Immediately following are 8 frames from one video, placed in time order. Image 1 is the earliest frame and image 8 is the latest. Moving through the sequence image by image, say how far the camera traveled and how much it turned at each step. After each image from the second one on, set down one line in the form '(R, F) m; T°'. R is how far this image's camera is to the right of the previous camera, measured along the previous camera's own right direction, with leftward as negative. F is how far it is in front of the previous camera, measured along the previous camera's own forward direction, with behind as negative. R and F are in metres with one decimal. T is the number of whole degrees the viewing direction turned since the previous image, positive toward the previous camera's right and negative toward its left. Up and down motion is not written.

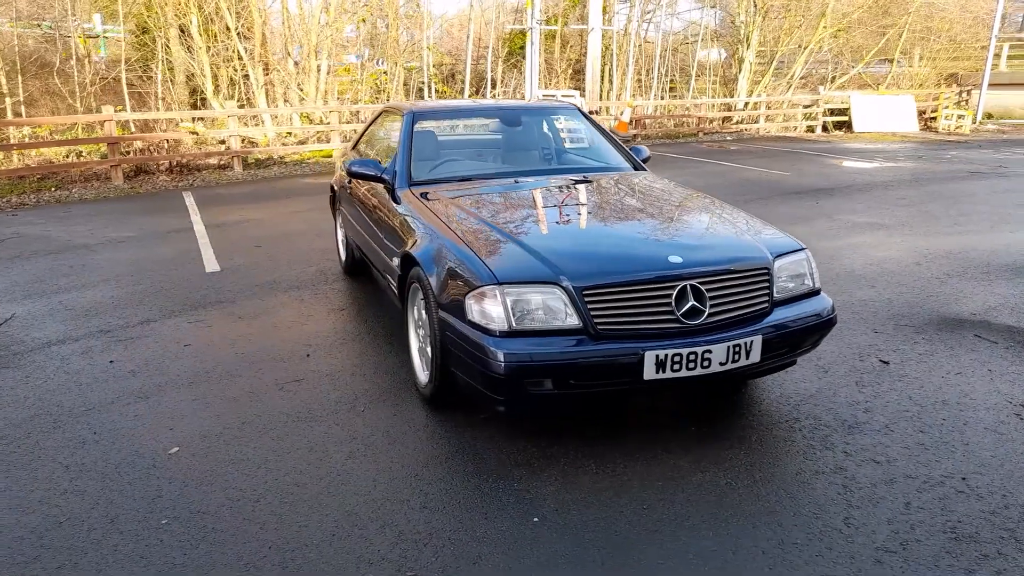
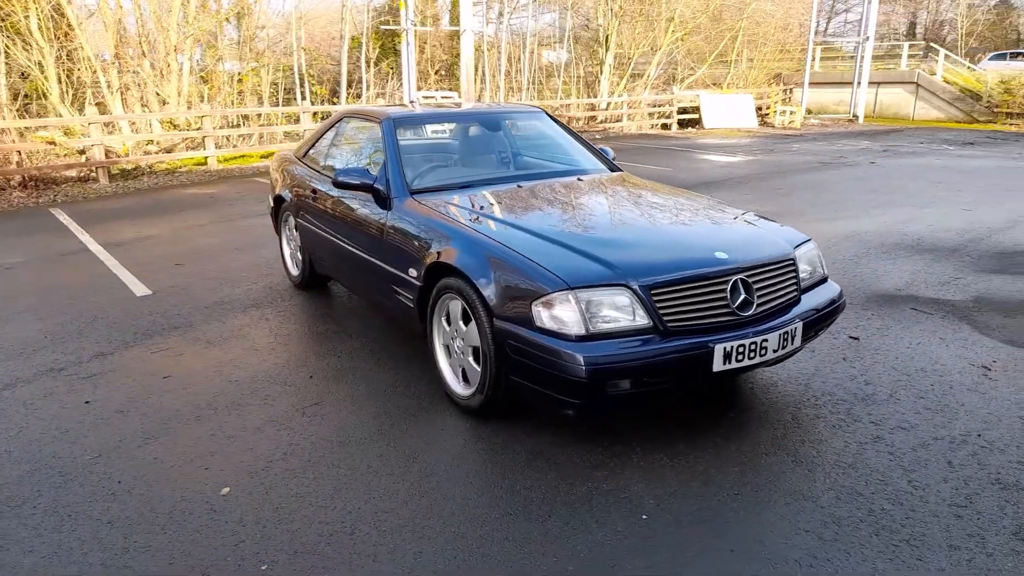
(-1.0, +0.1) m; +12°
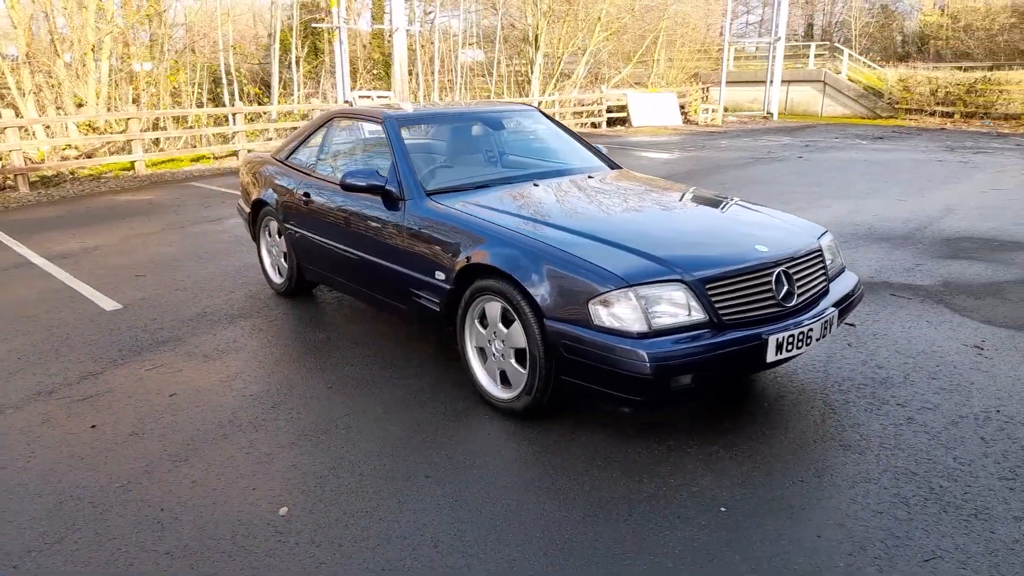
(-0.6, +0.1) m; +6°
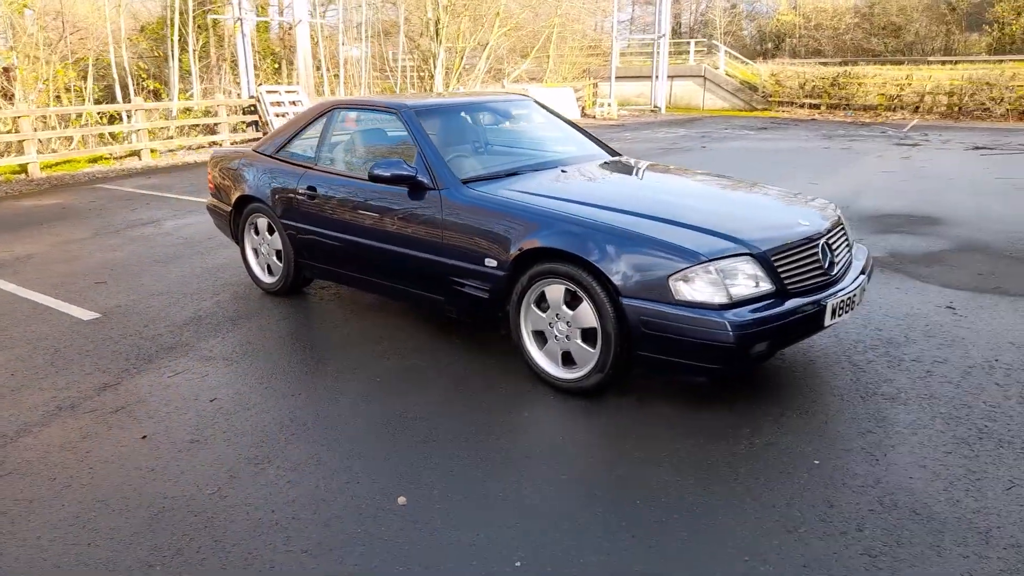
(-0.9, 0.0) m; +9°
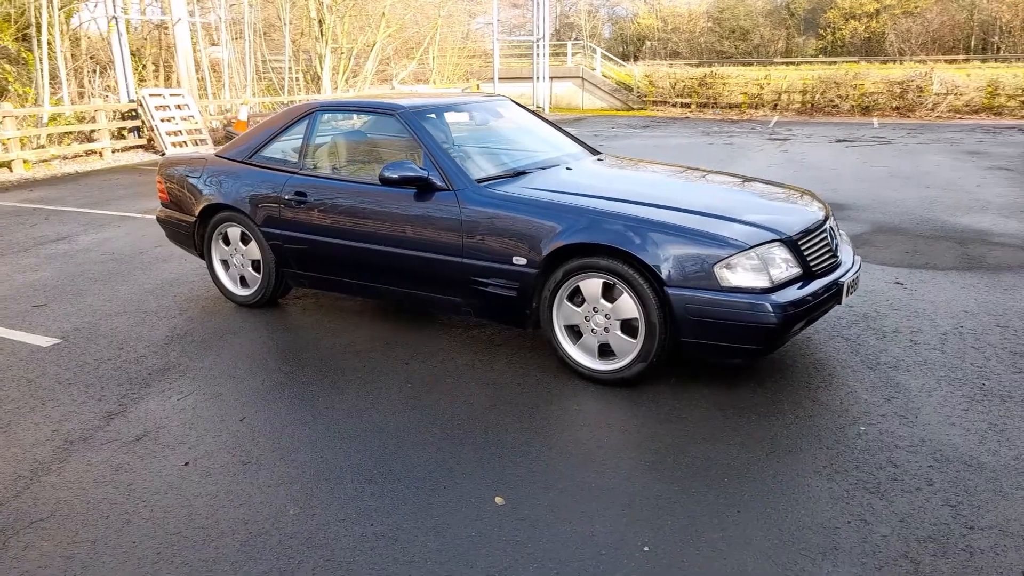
(-0.9, 0.0) m; +10°
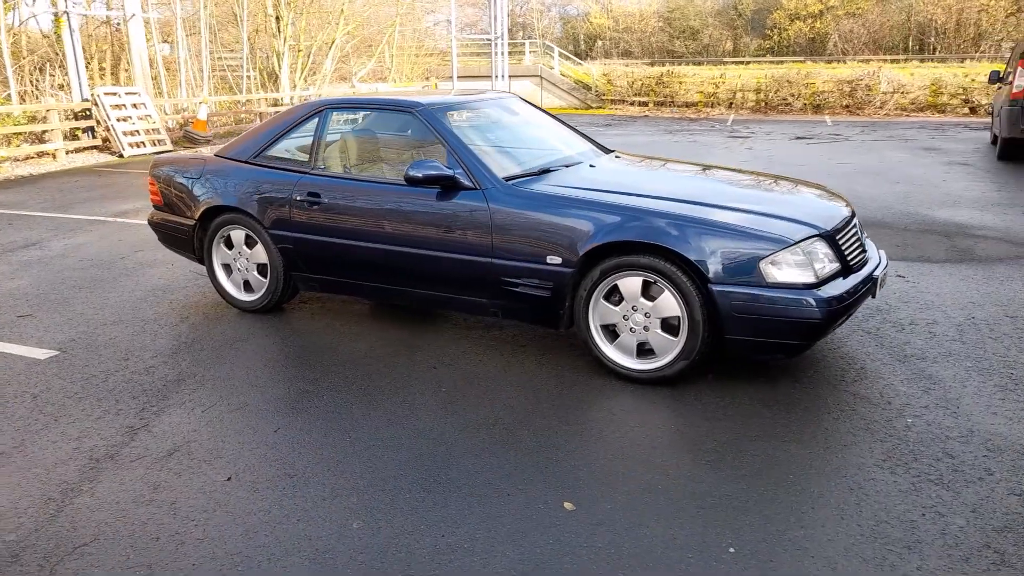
(-0.5, +0.1) m; +4°
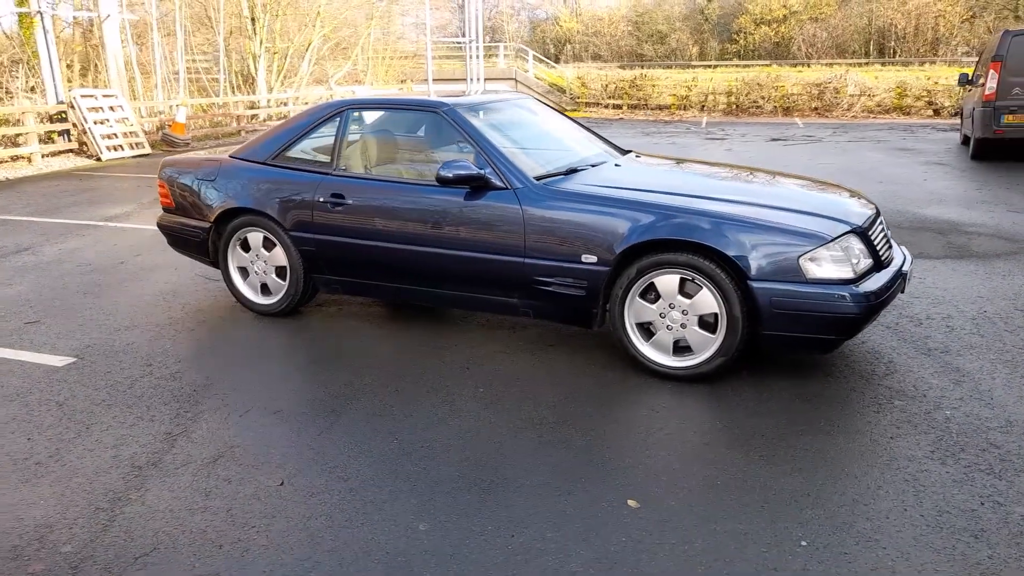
(-0.4, 0.0) m; +2°
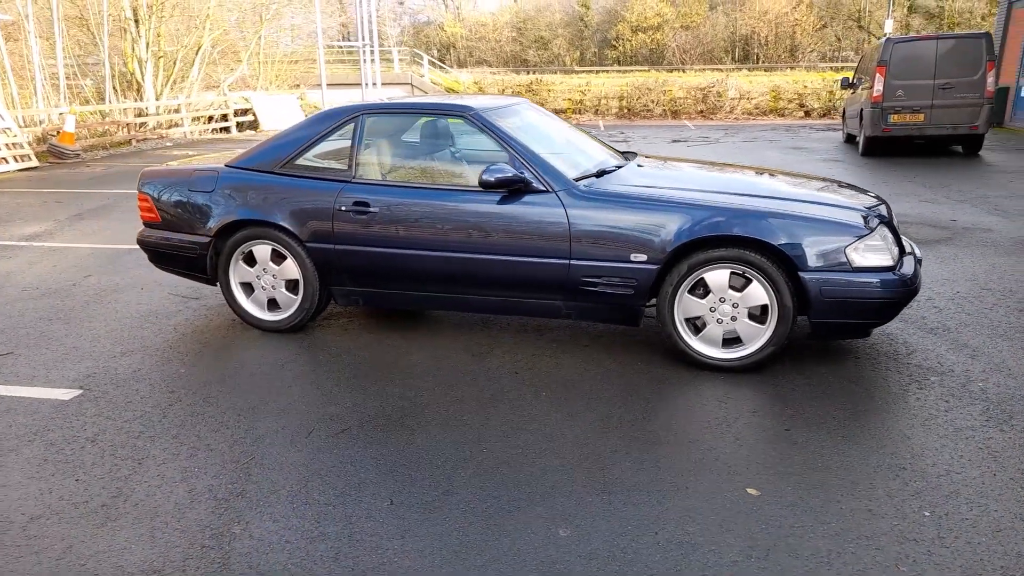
(-0.9, +0.1) m; +9°
